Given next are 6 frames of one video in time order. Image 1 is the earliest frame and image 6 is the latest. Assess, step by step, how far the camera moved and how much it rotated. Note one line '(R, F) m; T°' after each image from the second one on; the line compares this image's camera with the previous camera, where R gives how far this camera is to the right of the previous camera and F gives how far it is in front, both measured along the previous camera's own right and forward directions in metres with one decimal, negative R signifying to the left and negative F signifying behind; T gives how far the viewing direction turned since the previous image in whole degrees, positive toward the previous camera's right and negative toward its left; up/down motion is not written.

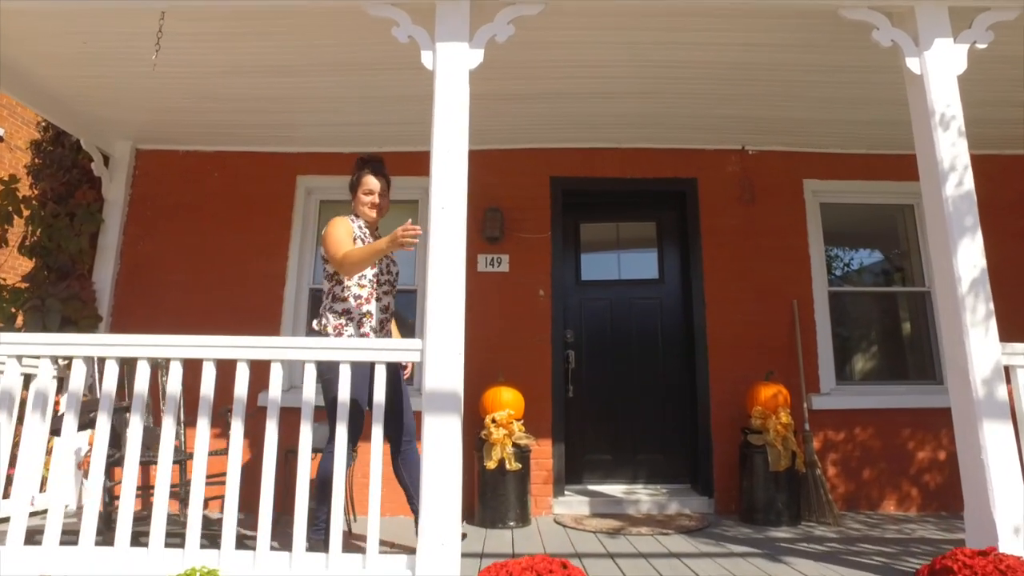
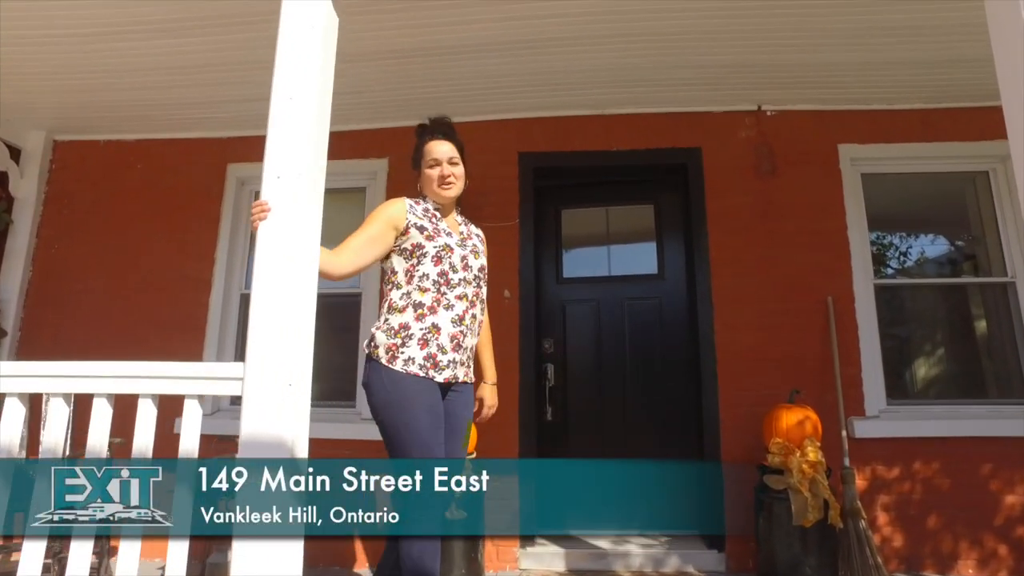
(+0.5, +0.8) m; -5°
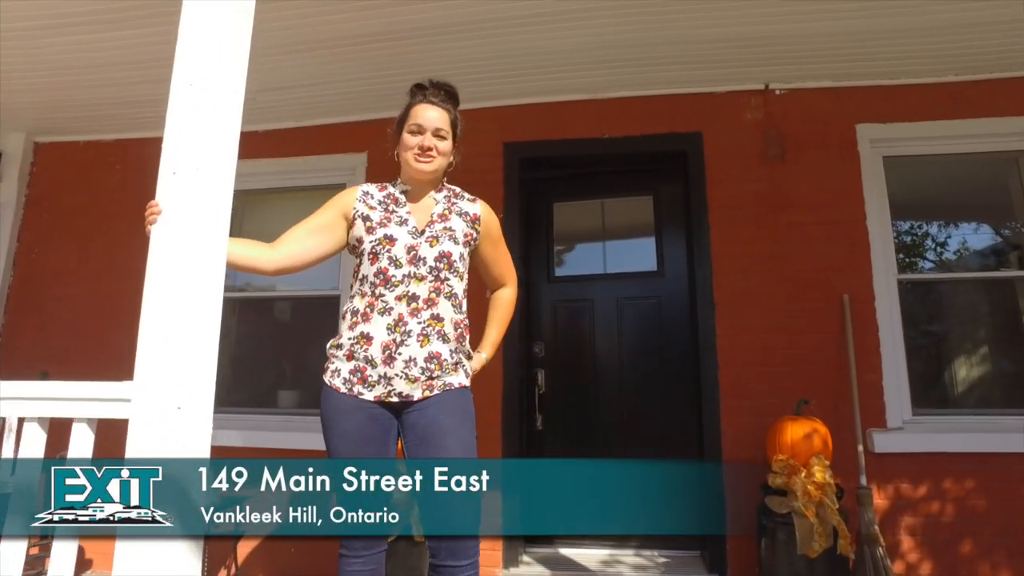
(+0.3, +0.3) m; -3°
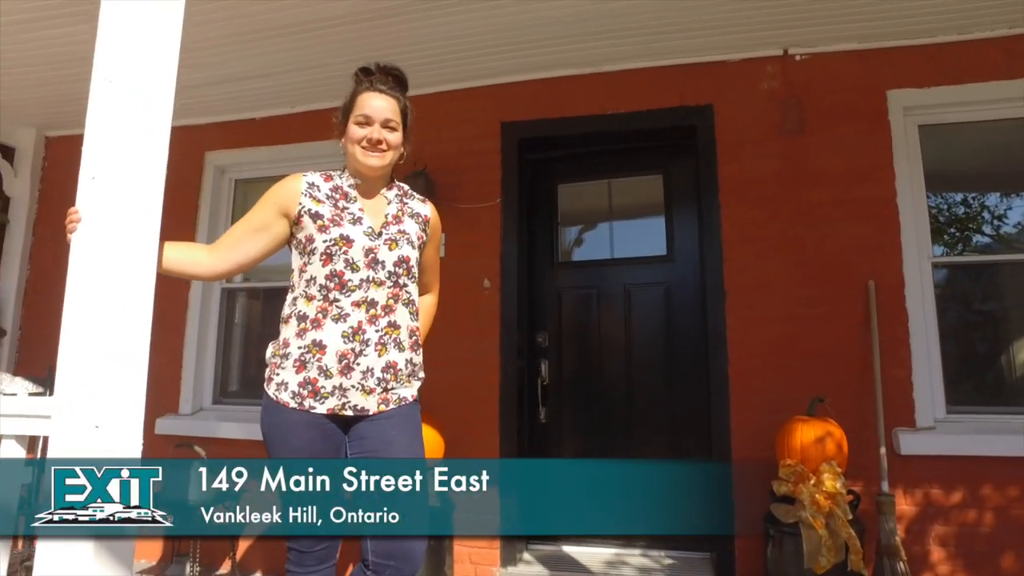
(+0.3, +0.2) m; -5°
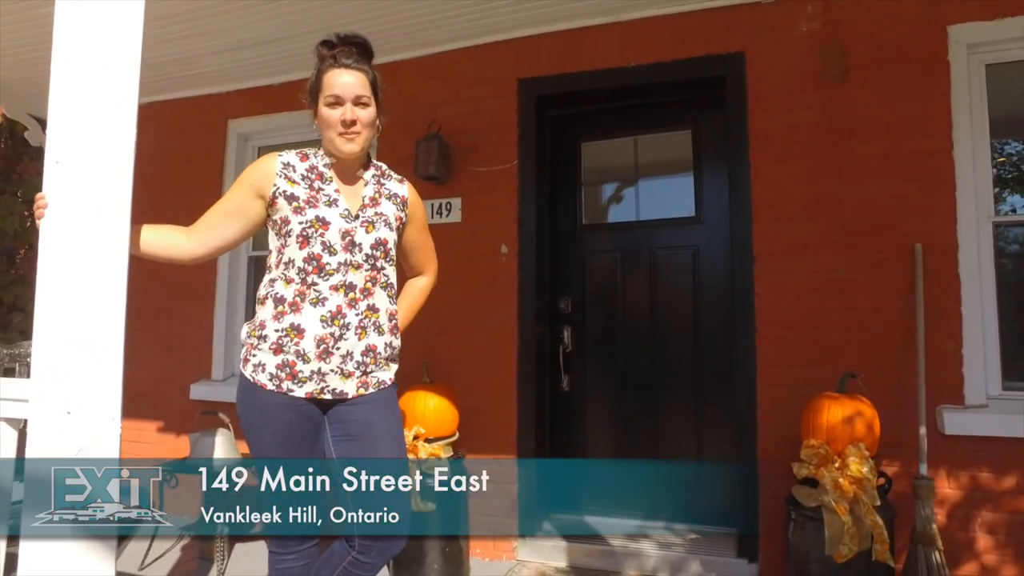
(+0.2, +0.1) m; -6°
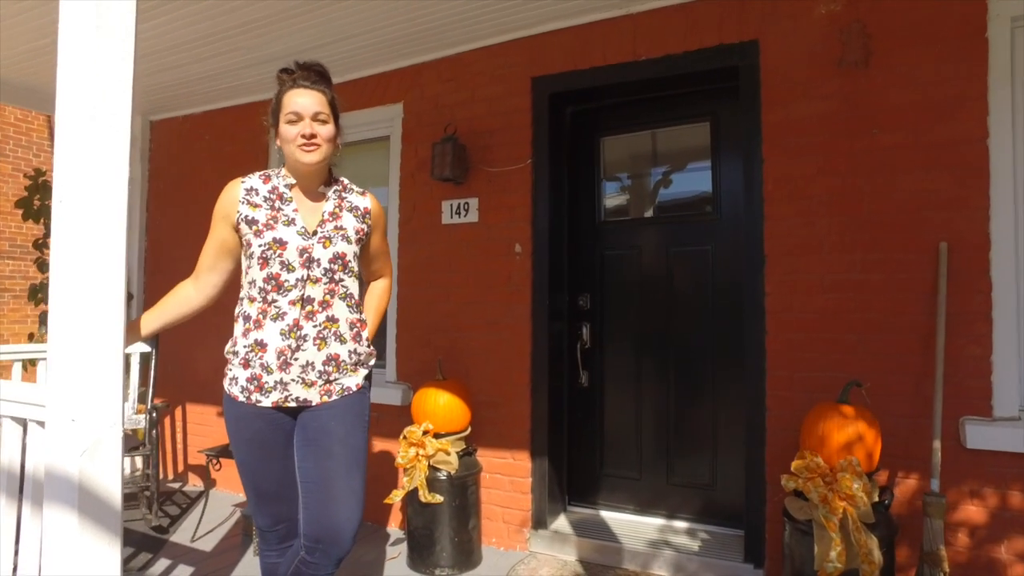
(+0.4, 0.0) m; -8°
